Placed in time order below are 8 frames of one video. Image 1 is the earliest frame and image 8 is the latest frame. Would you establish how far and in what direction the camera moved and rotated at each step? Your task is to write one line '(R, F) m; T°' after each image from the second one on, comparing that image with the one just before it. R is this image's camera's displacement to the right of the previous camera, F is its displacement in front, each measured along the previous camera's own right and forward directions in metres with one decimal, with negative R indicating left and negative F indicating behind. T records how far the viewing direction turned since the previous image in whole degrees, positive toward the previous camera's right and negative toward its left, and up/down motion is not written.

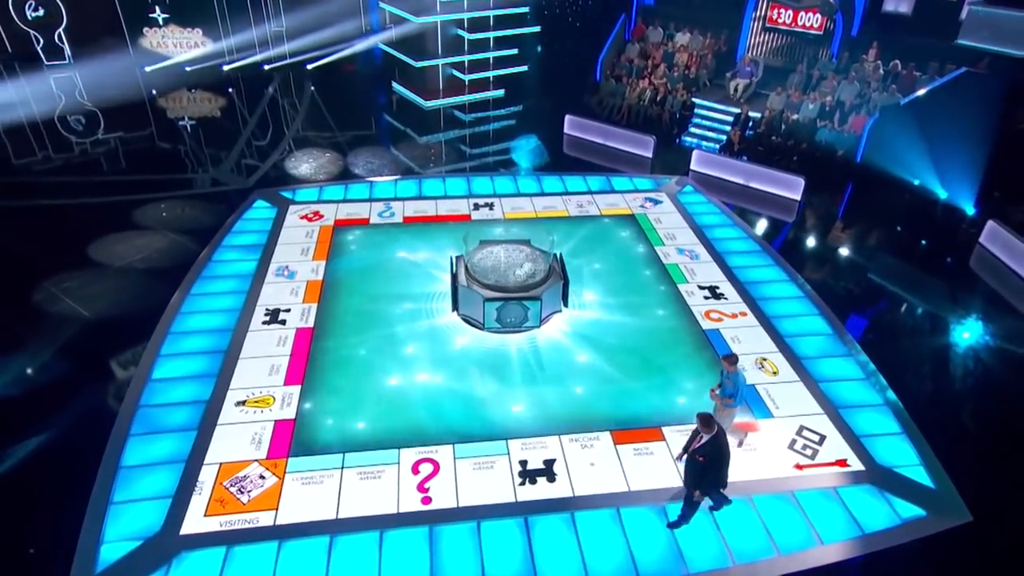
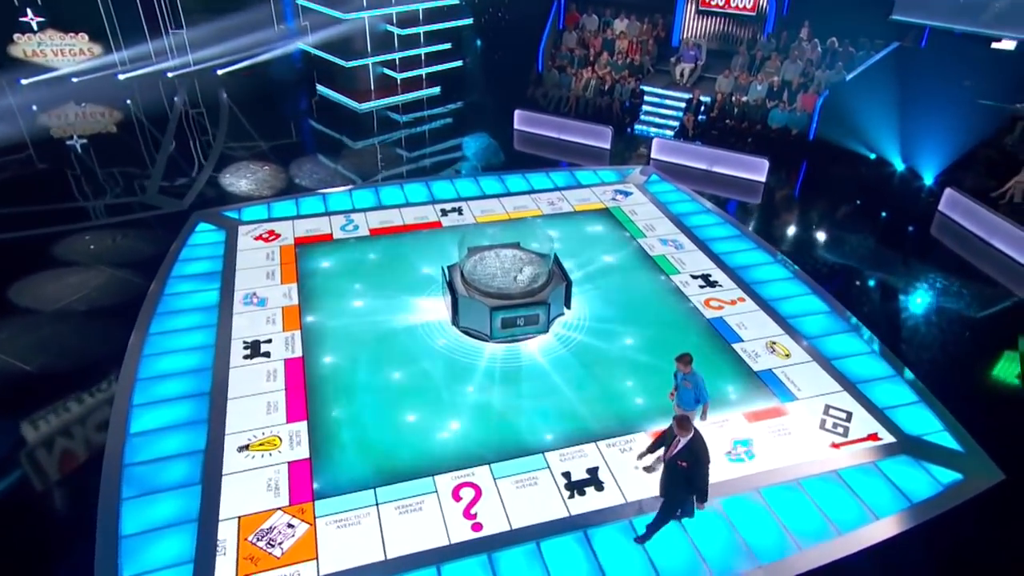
(-0.9, +0.2) m; +8°
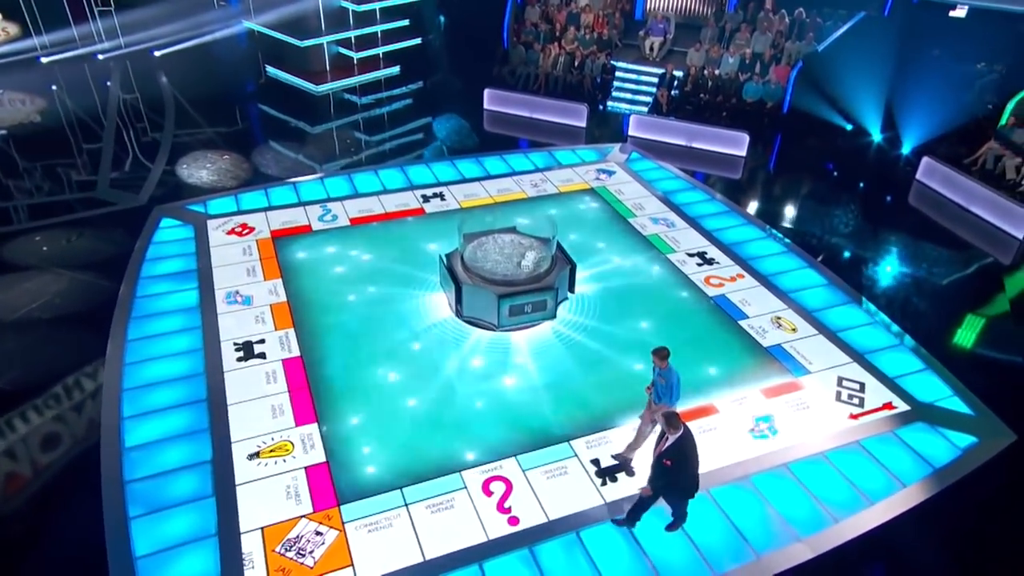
(-0.6, +0.1) m; +5°
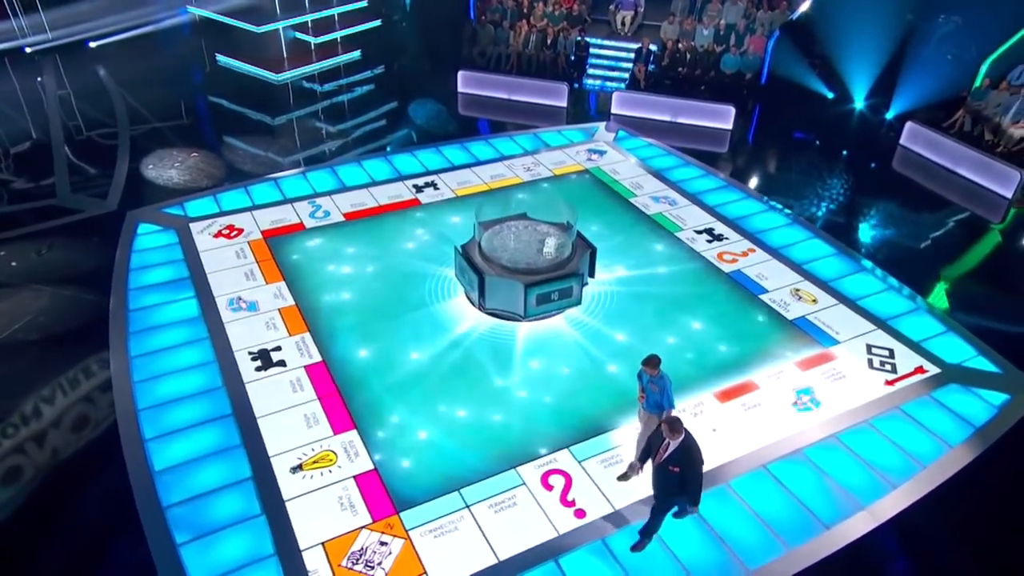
(-0.8, +0.1) m; +6°
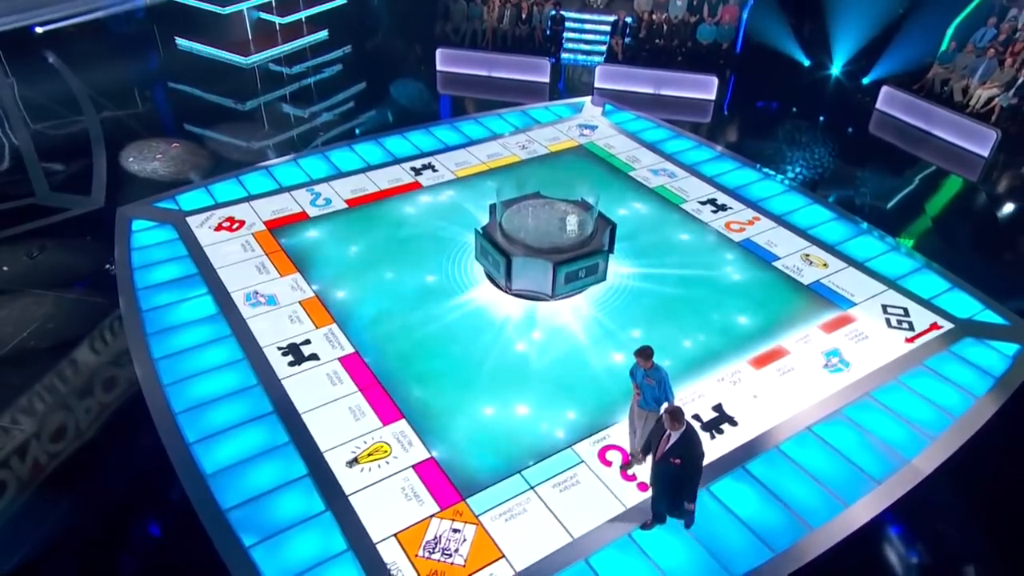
(-0.8, 0.0) m; +6°
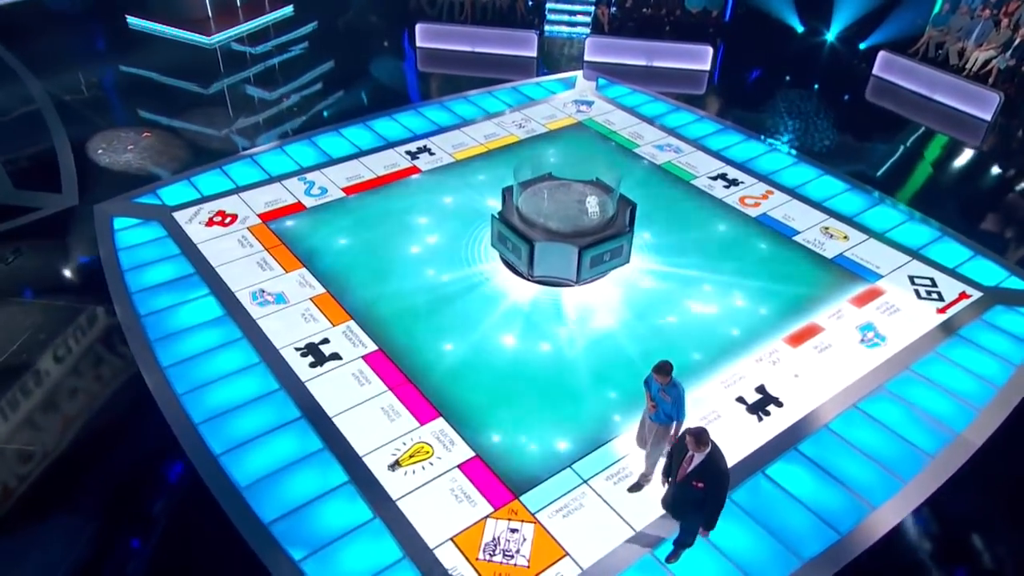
(-0.6, +0.3) m; +4°
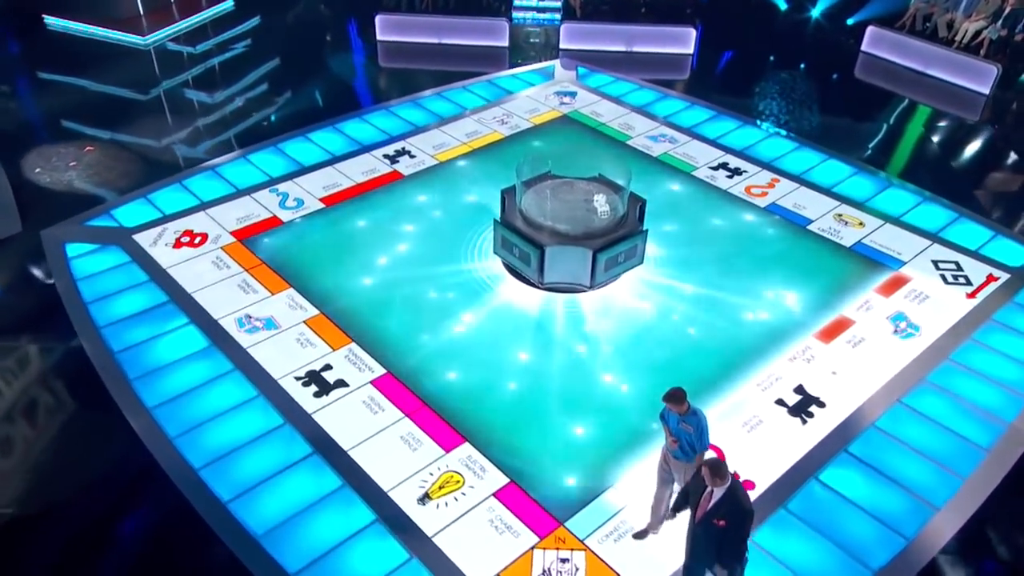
(-0.5, +0.5) m; +5°
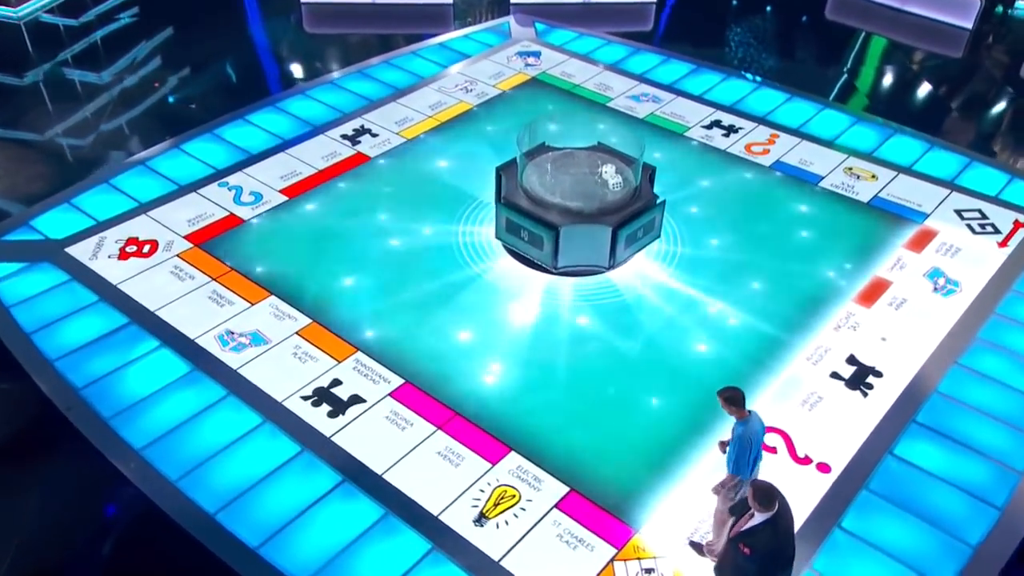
(-0.9, +0.7) m; +9°
